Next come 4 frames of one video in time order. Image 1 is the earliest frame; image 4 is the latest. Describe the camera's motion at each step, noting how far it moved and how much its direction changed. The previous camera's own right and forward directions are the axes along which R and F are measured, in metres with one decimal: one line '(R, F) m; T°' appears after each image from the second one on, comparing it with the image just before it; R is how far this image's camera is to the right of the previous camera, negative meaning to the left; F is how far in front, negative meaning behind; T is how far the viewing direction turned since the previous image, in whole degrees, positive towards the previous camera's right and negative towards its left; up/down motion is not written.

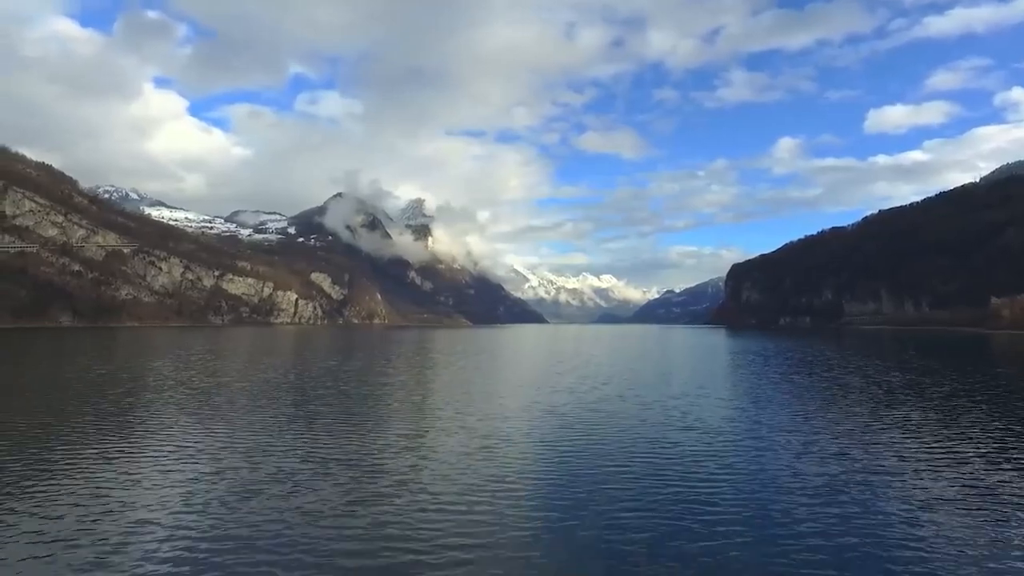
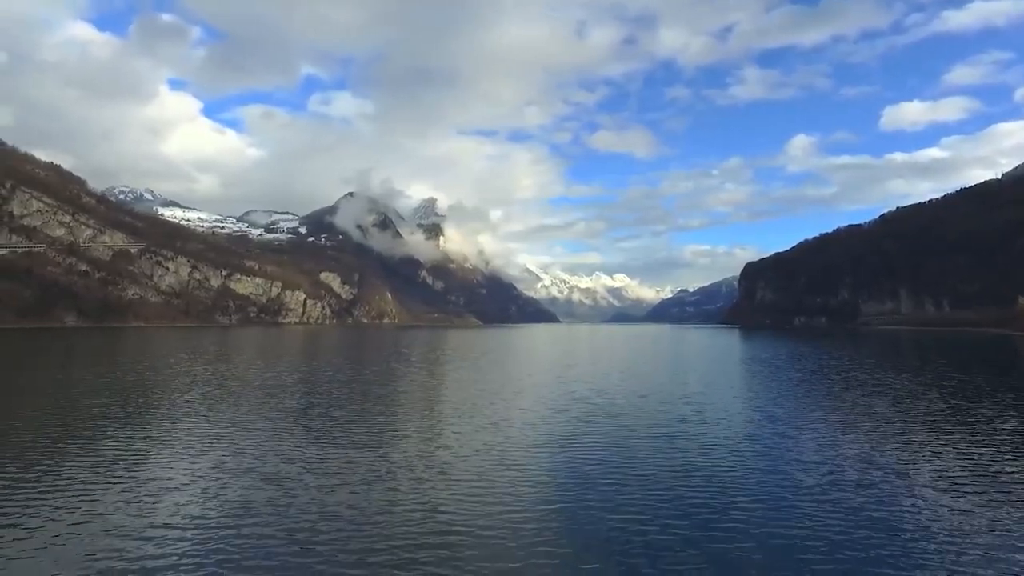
(+0.3, +0.8) m; -1°
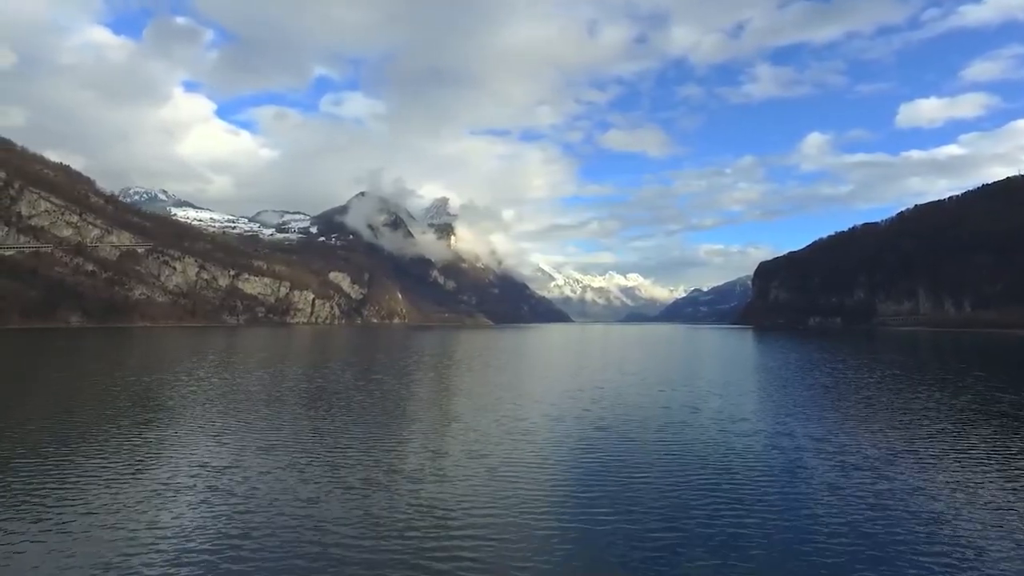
(+0.4, +0.8) m; -1°
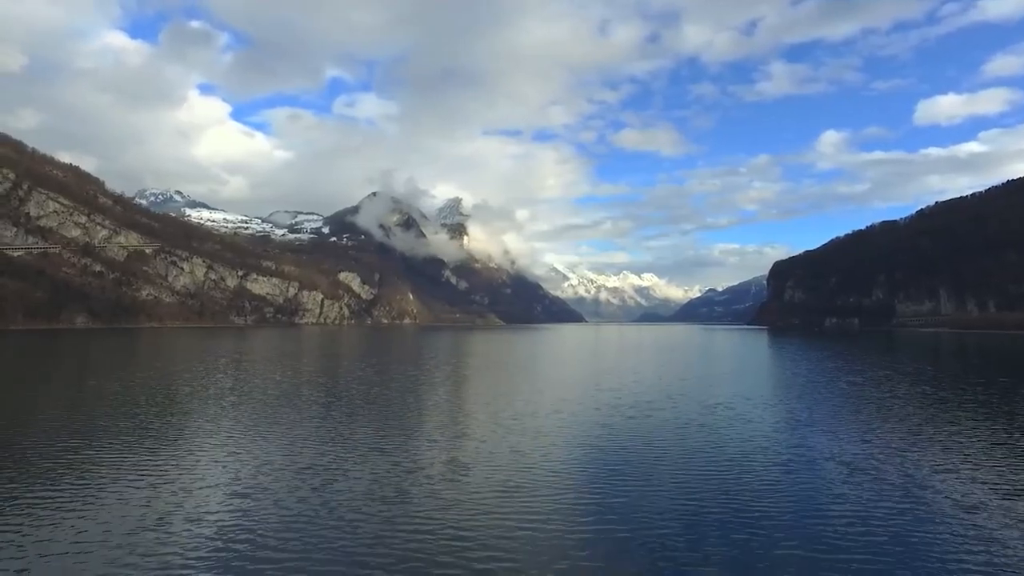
(+0.4, +0.9) m; -1°
